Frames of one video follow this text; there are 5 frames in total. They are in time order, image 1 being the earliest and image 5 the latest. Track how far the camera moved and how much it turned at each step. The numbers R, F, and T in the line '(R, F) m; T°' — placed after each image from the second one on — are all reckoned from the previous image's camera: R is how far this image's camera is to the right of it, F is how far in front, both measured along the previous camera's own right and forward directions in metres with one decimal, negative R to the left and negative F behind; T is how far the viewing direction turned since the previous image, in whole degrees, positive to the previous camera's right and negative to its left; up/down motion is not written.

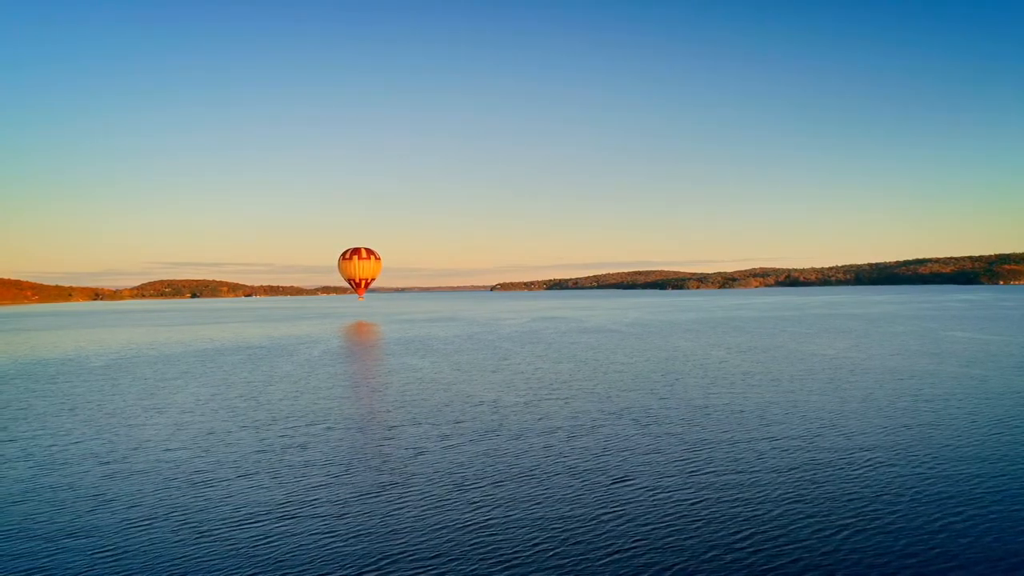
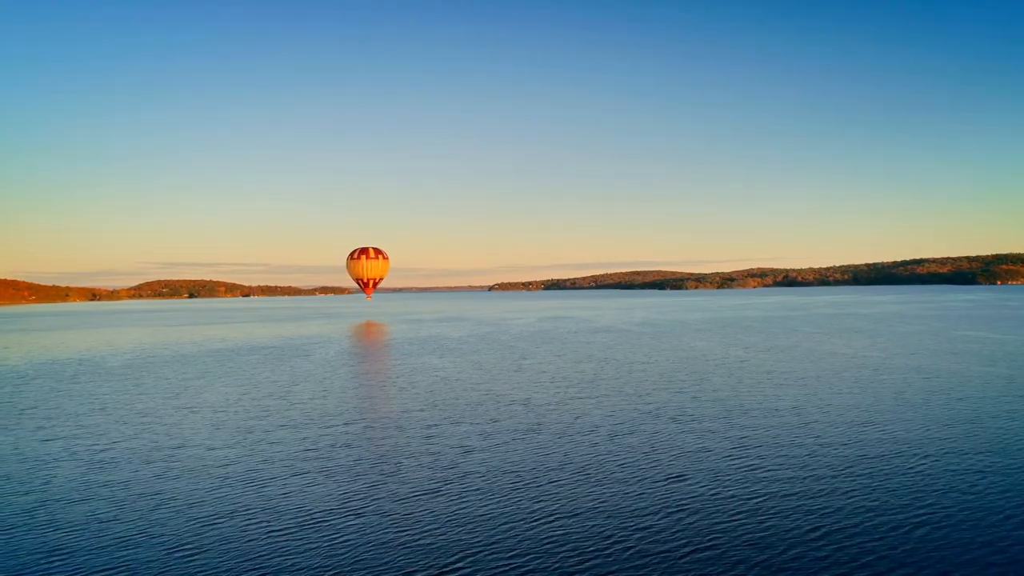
(-1.7, -0.1) m; 0°
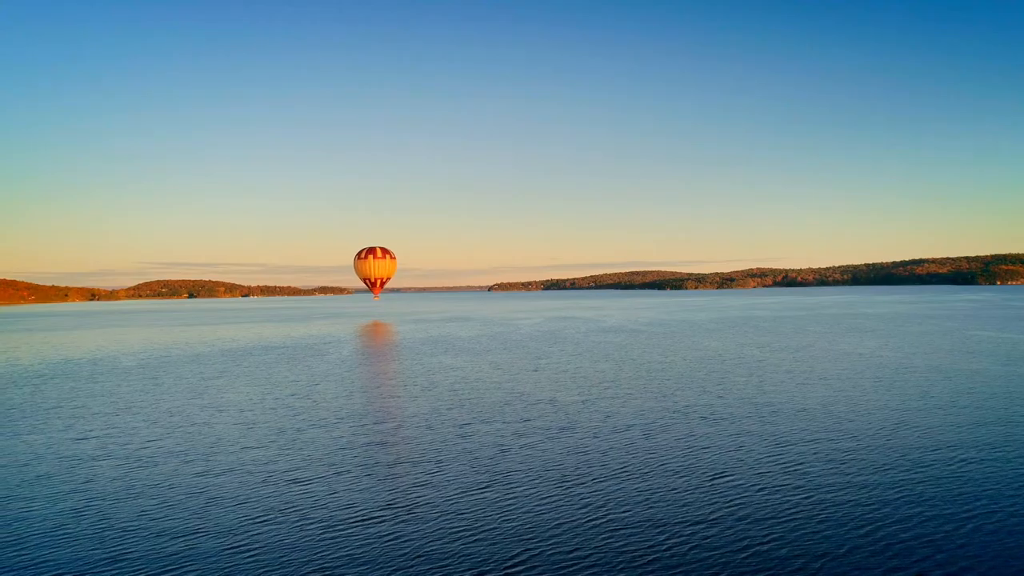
(-1.4, 0.0) m; 0°
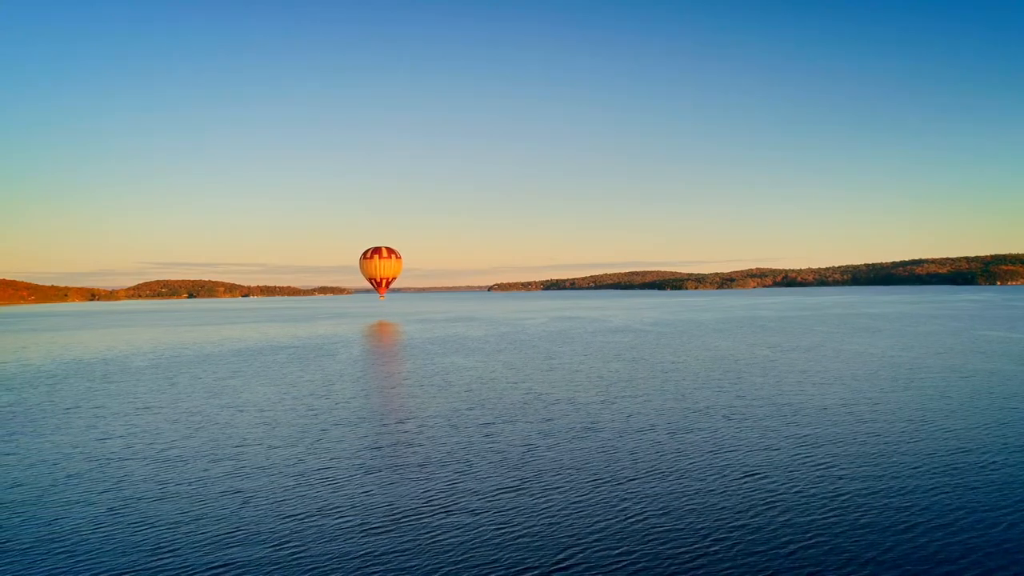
(-1.0, 0.0) m; 0°
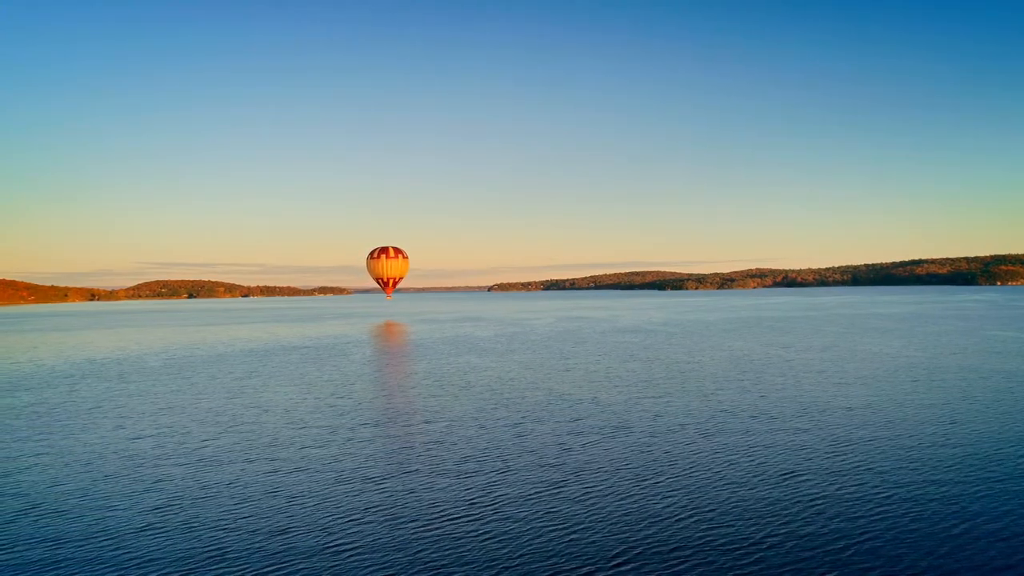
(-1.2, 0.0) m; 0°
